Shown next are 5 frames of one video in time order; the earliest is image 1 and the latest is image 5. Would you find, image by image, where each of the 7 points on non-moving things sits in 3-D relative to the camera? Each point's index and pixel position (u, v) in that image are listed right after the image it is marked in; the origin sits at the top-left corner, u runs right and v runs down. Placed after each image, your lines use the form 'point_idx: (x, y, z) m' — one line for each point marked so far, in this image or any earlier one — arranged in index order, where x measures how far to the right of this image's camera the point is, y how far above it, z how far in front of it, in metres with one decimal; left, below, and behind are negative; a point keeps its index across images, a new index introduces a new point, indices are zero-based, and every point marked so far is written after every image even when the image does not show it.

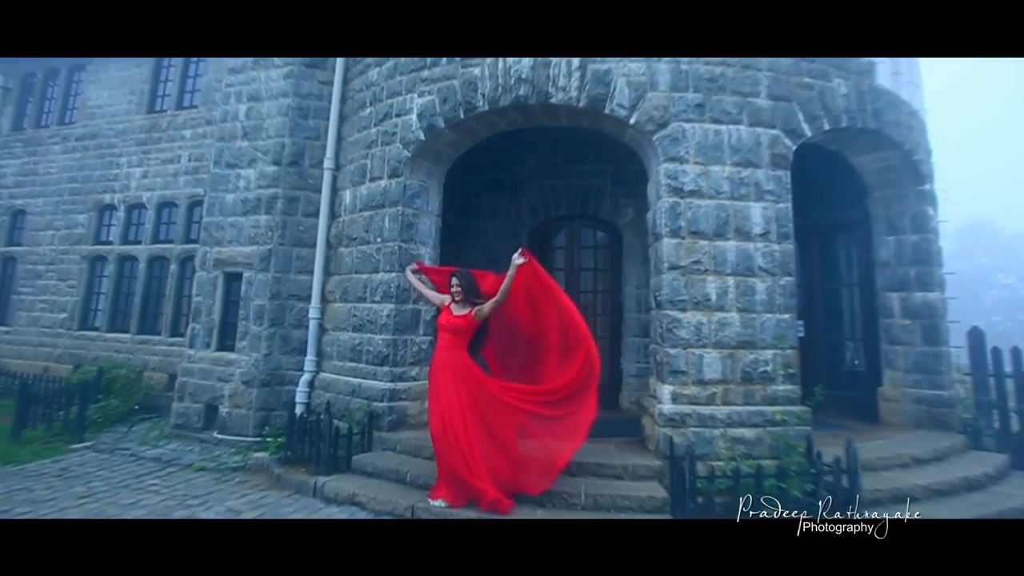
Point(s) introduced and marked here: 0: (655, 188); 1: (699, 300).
0: (+1.3, +0.9, +4.9) m
1: (+1.5, -0.1, +4.6) m
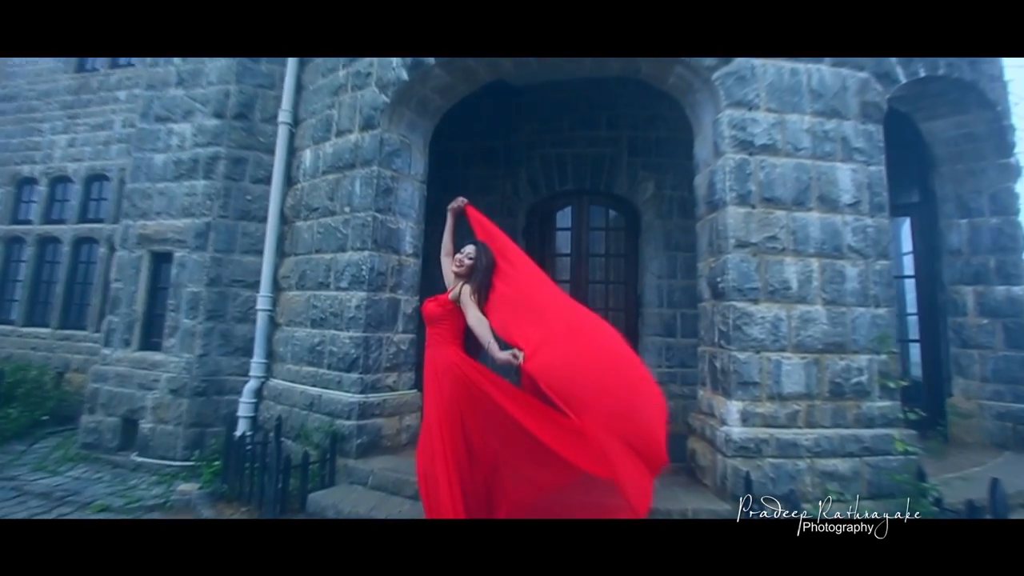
0: (+1.4, +1.0, +3.7) m
1: (+1.6, 0.0, +3.5) m
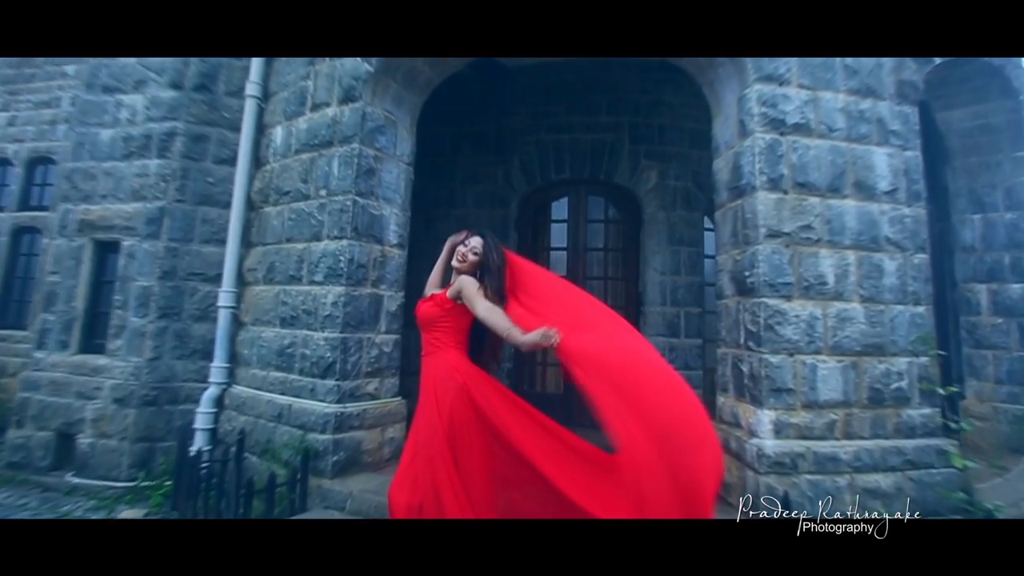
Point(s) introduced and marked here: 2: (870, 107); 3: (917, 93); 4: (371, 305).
0: (+1.4, +1.0, +3.4) m
1: (+1.7, 0.0, +3.1) m
2: (+2.1, +1.1, +3.3) m
3: (+2.5, +1.2, +3.5) m
4: (-0.9, -0.1, +3.7) m
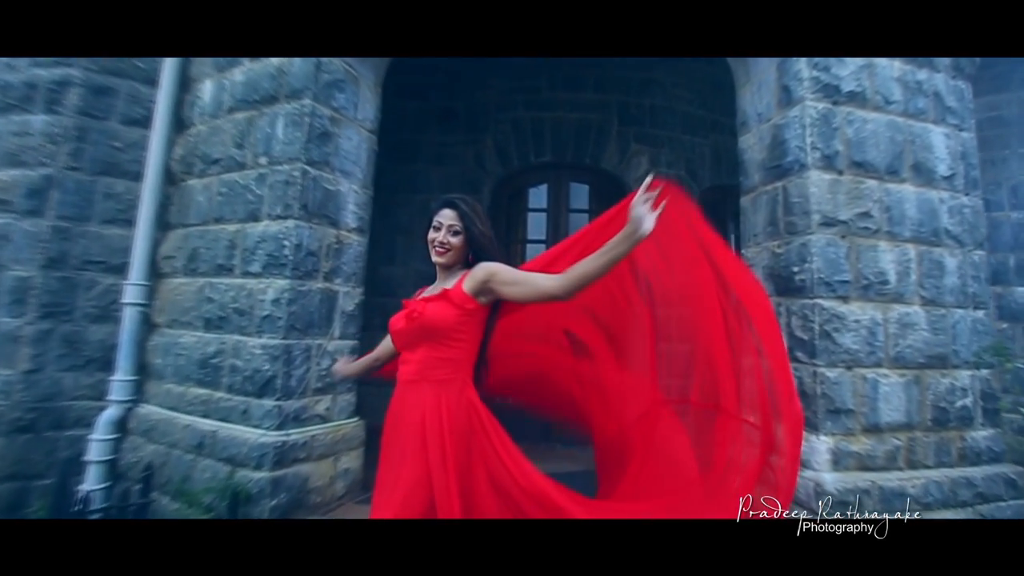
0: (+1.4, +1.0, +2.8) m
1: (+1.7, 0.0, +2.6) m
2: (+2.1, +1.1, +2.9) m
3: (+2.5, +1.2, +3.0) m
4: (-1.0, -0.1, +3.0) m
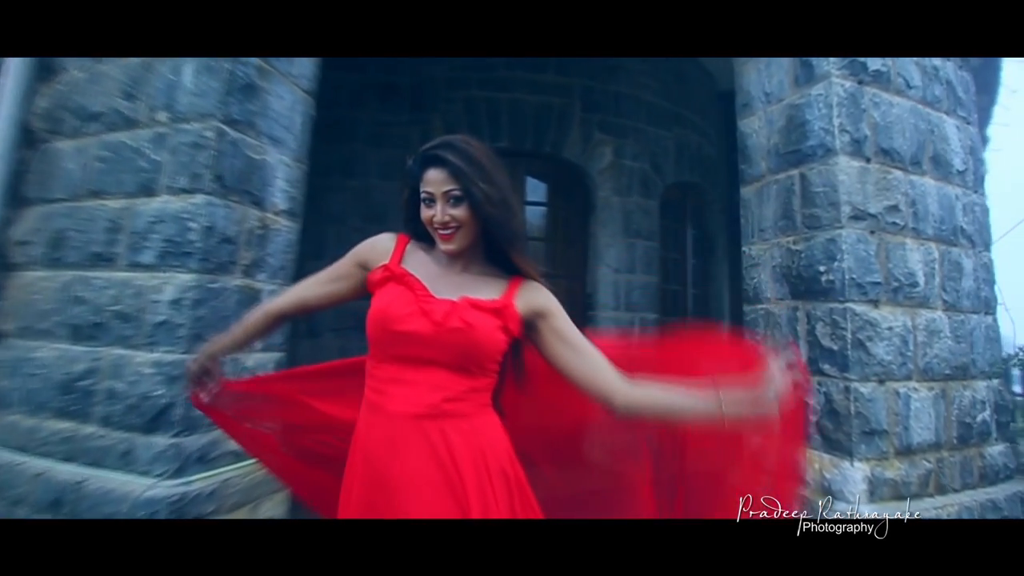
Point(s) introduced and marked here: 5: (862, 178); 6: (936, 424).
0: (+1.3, +1.0, +2.5) m
1: (+1.6, 0.0, +2.3) m
2: (+2.0, +1.1, +2.7) m
3: (+2.3, +1.2, +2.8) m
4: (-1.1, -0.1, +2.3) m
5: (+1.4, +0.4, +2.3) m
6: (+1.7, -0.6, +2.3) m
